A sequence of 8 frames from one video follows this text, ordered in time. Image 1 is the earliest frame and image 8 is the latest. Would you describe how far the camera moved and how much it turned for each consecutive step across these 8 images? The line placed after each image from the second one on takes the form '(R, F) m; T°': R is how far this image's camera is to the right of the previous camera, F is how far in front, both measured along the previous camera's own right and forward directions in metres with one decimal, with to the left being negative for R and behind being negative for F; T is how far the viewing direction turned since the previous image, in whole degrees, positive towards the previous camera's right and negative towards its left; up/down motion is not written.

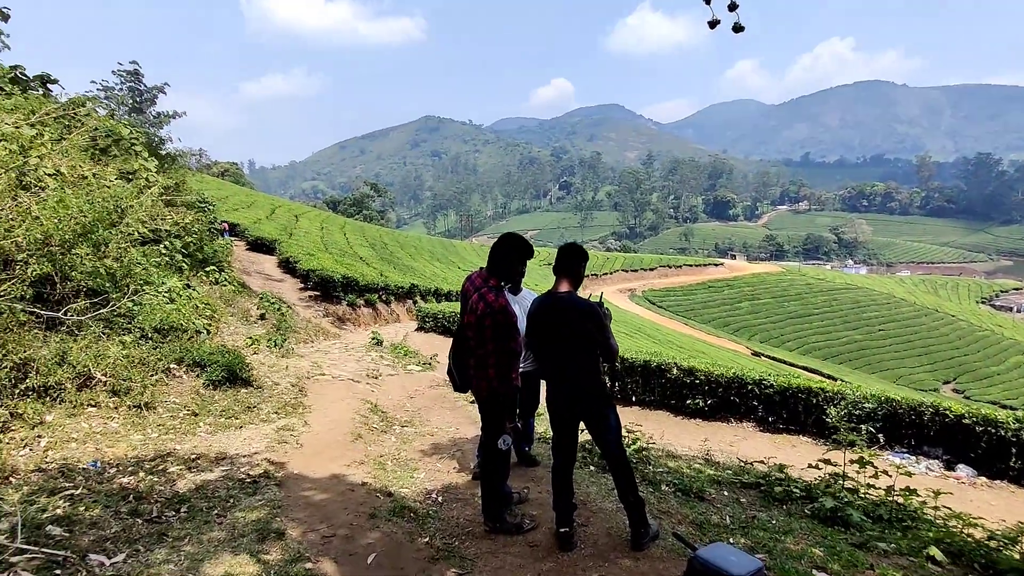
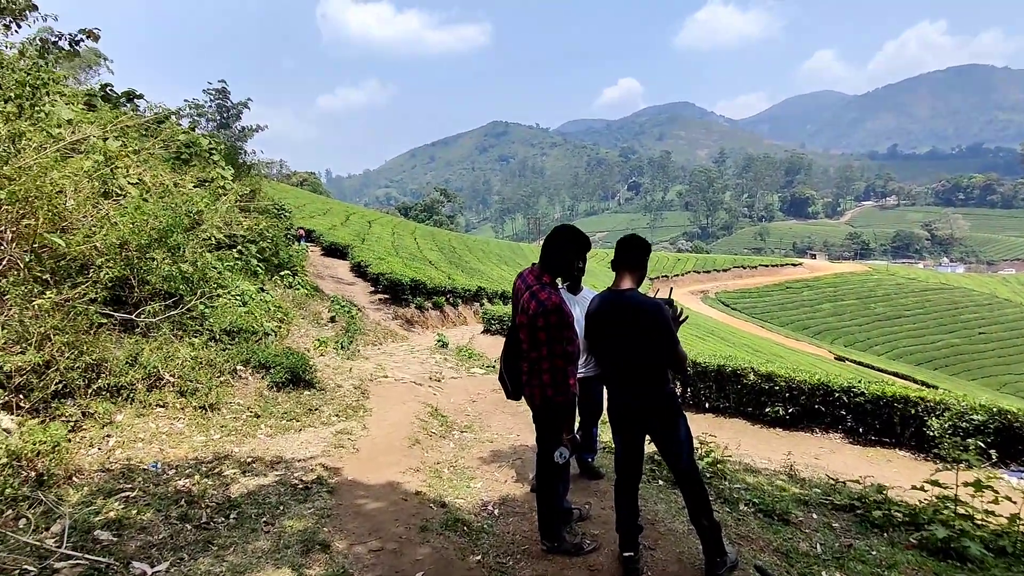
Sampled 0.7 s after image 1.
(+0.1, +0.4) m; -6°
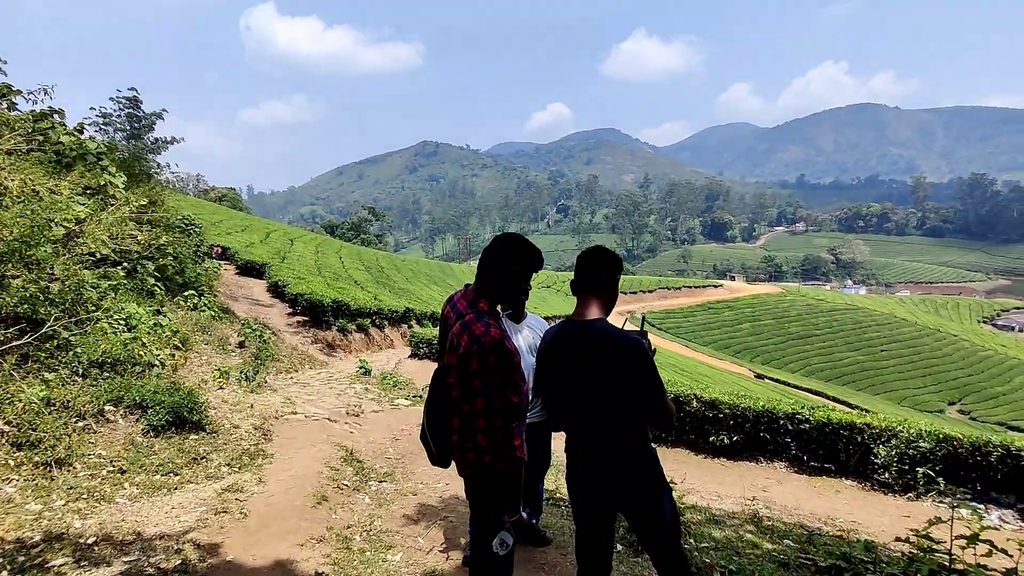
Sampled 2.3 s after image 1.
(0.0, +1.1) m; +7°
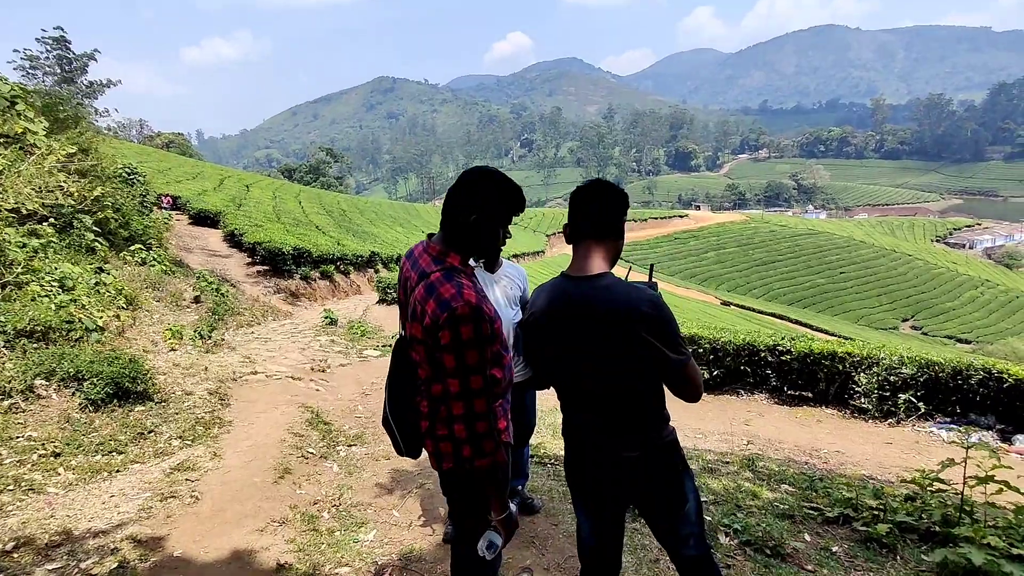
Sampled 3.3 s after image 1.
(0.0, +0.7) m; +3°
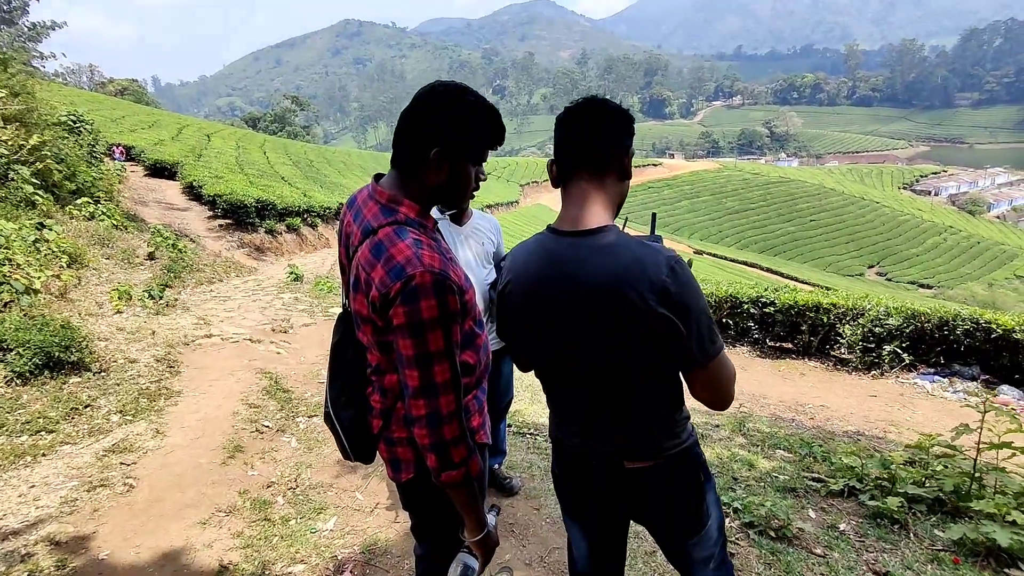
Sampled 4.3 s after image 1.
(0.0, +0.6) m; +2°
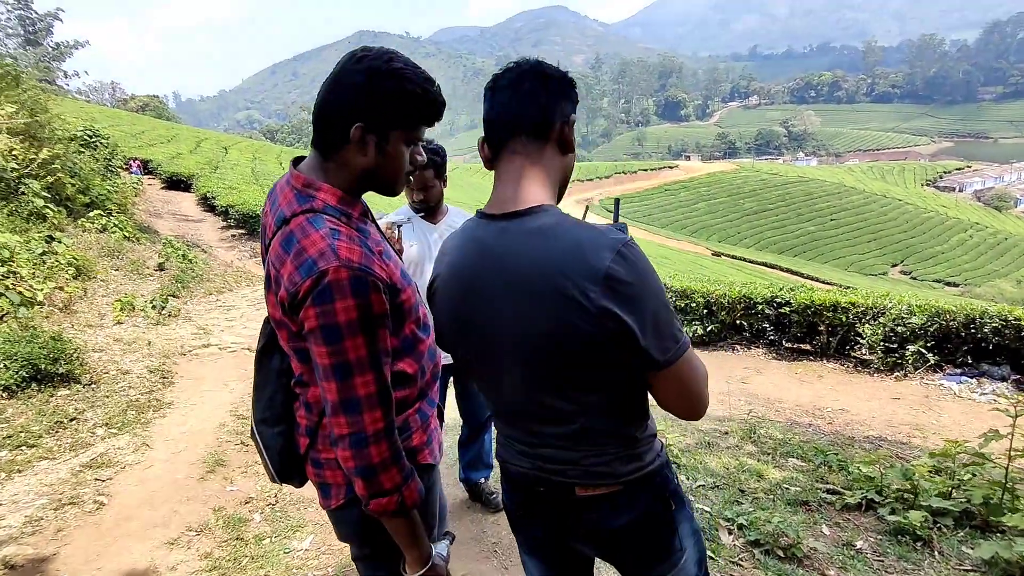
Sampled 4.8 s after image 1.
(+0.2, +0.3) m; -2°
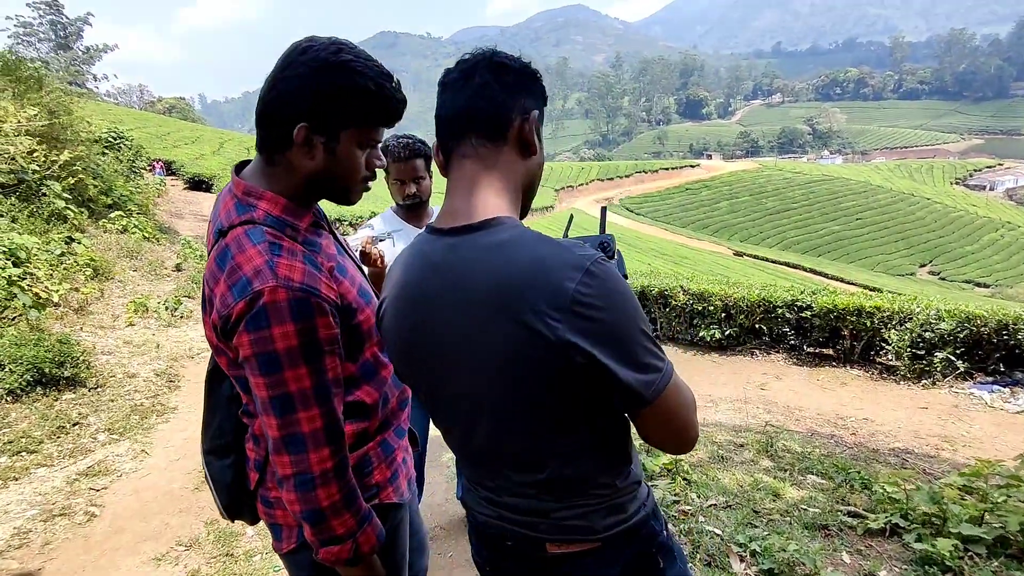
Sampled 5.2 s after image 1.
(+0.1, +0.2) m; -2°
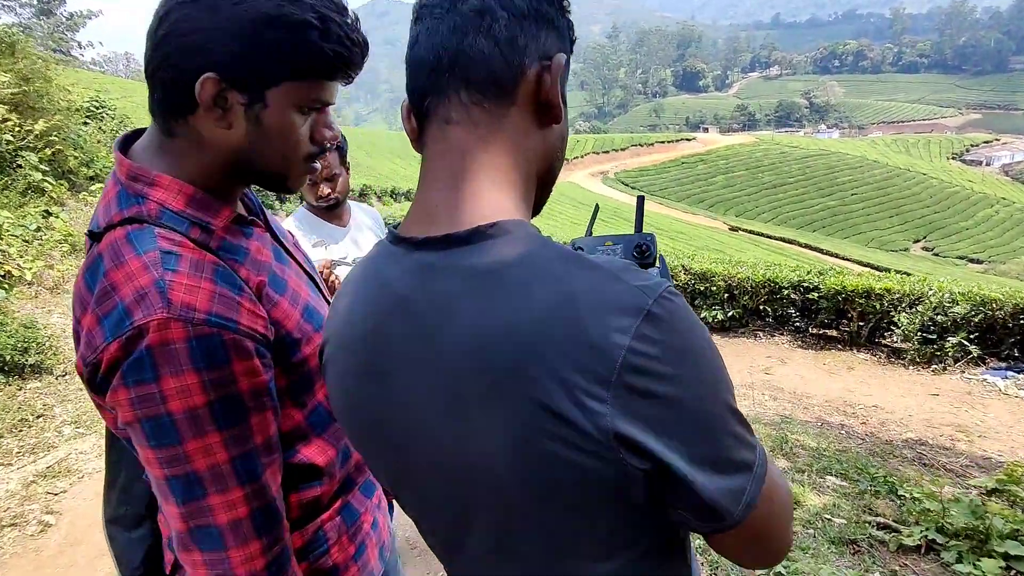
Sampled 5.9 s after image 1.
(0.0, +0.4) m; +1°
